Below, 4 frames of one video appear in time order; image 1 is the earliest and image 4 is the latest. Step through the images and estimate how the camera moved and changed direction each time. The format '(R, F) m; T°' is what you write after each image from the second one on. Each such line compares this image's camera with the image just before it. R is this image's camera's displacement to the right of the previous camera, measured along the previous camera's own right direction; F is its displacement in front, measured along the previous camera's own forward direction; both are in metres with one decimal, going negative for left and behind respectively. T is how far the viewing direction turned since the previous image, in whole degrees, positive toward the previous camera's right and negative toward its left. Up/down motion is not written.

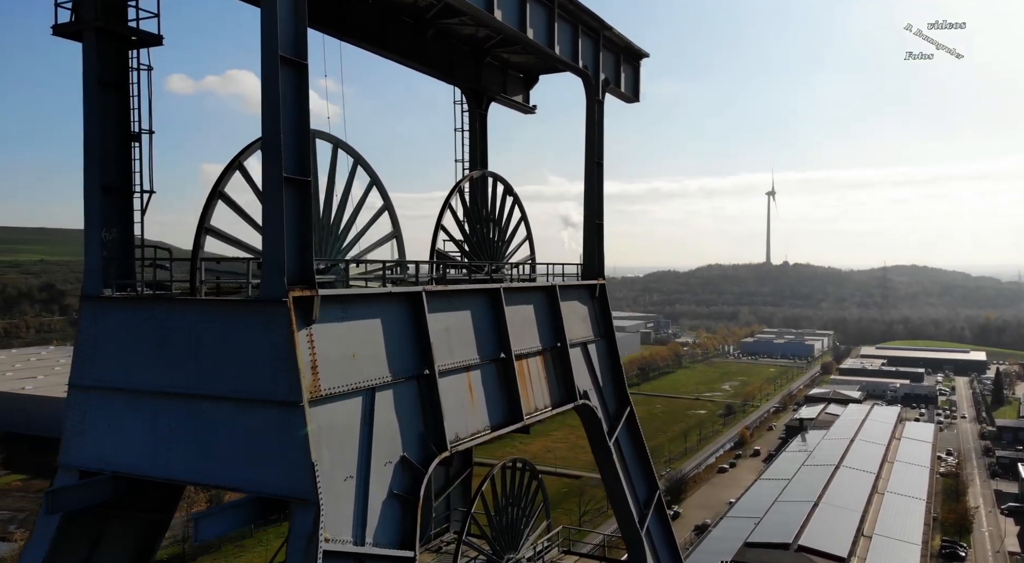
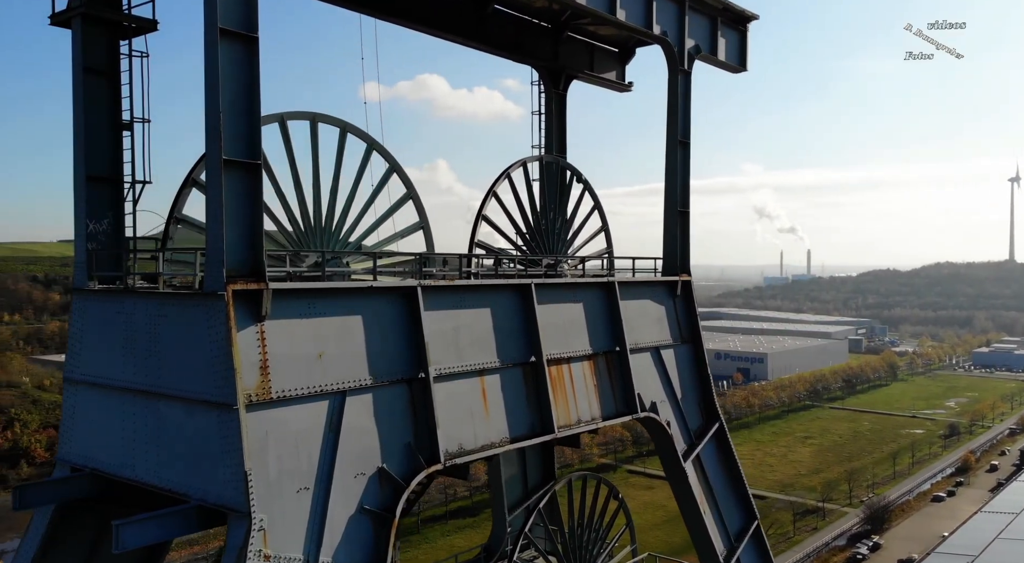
(+2.5, +1.7) m; -15°
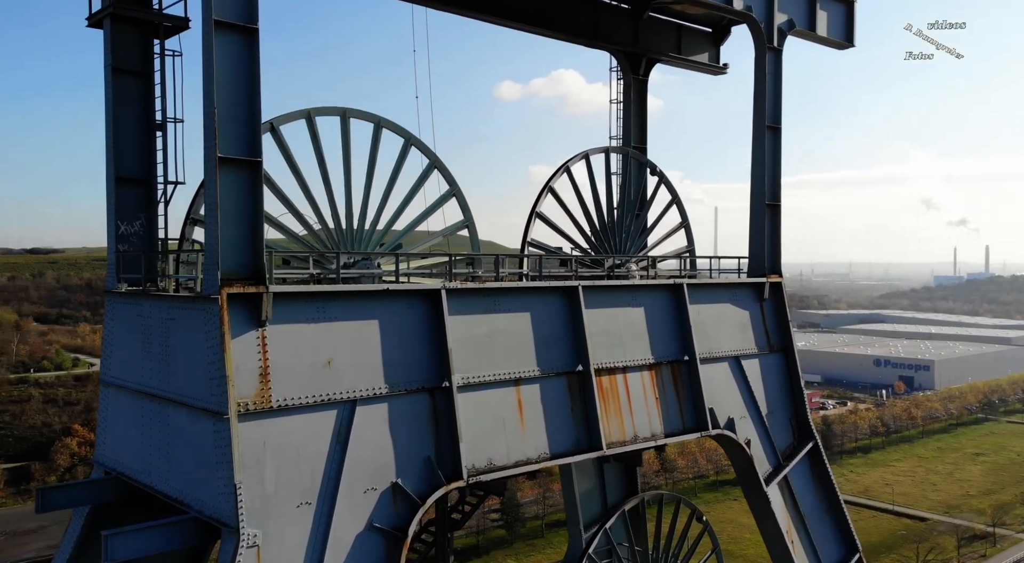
(+1.4, +1.0) m; -11°
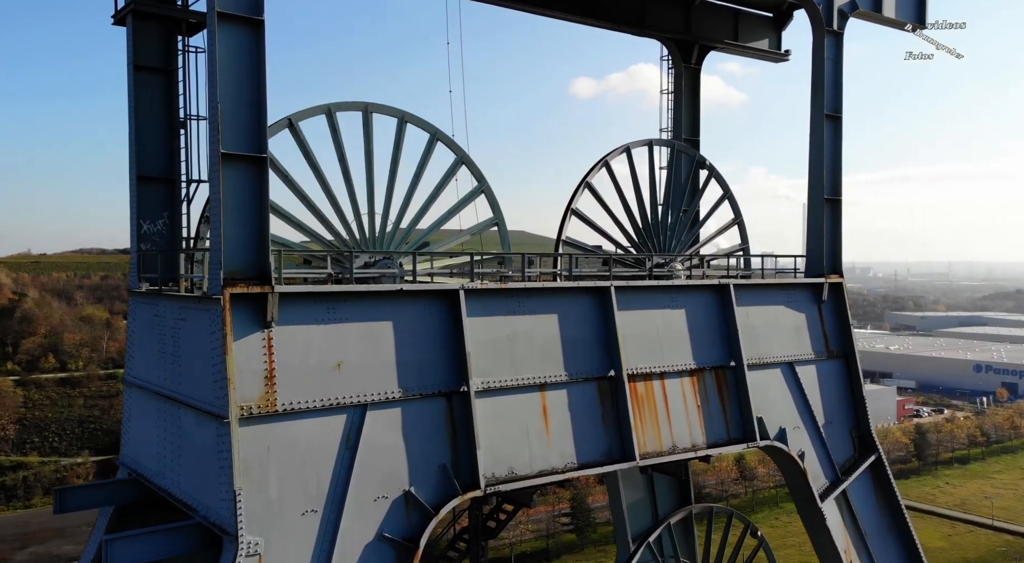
(+0.7, +0.6) m; -6°
